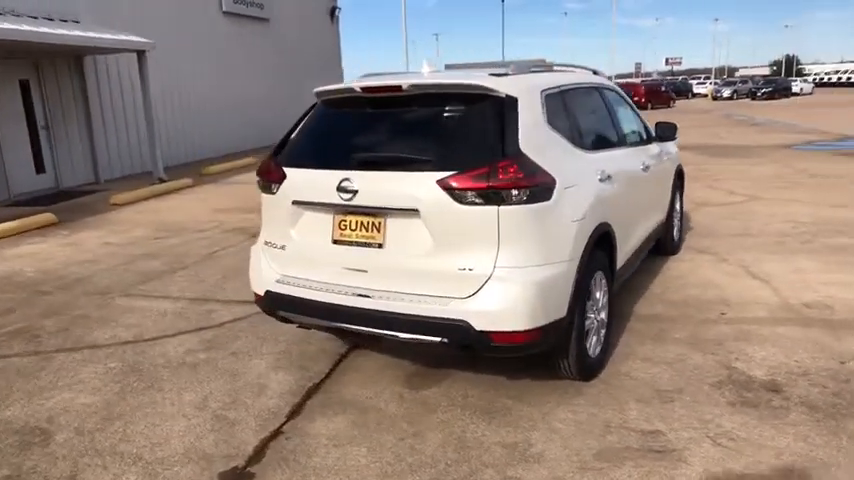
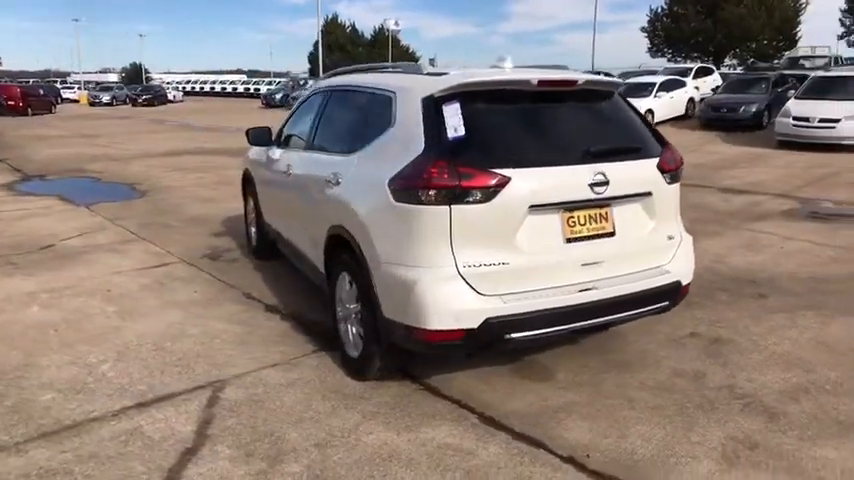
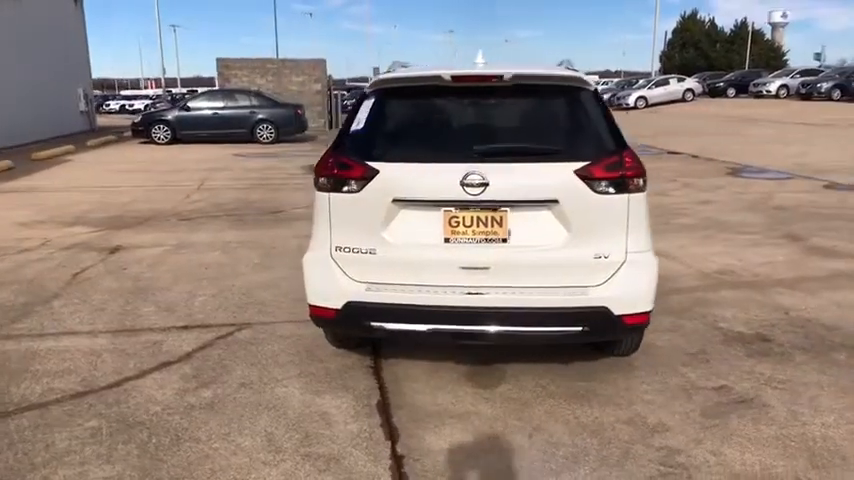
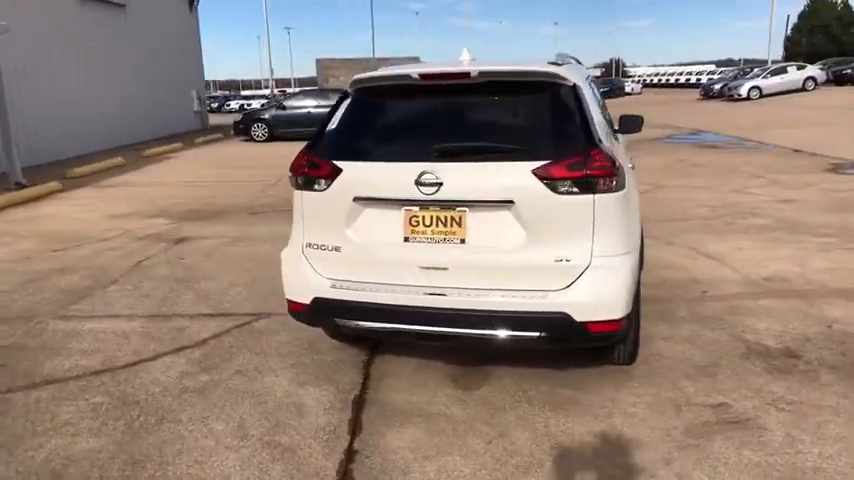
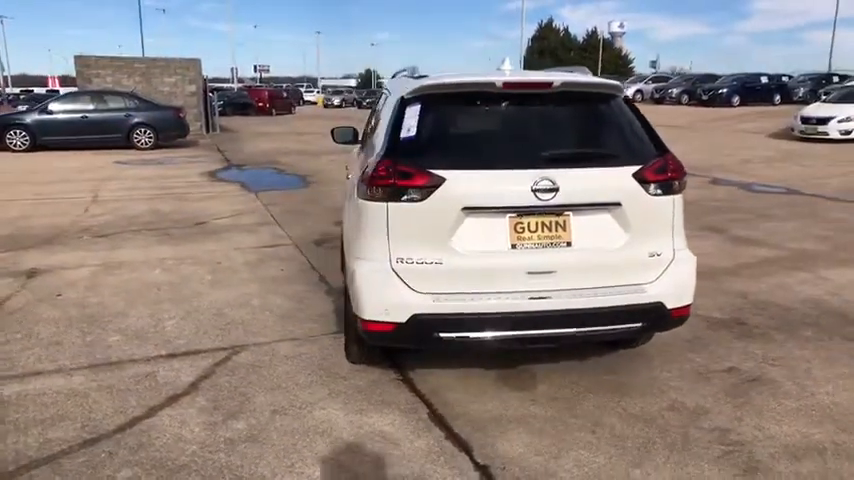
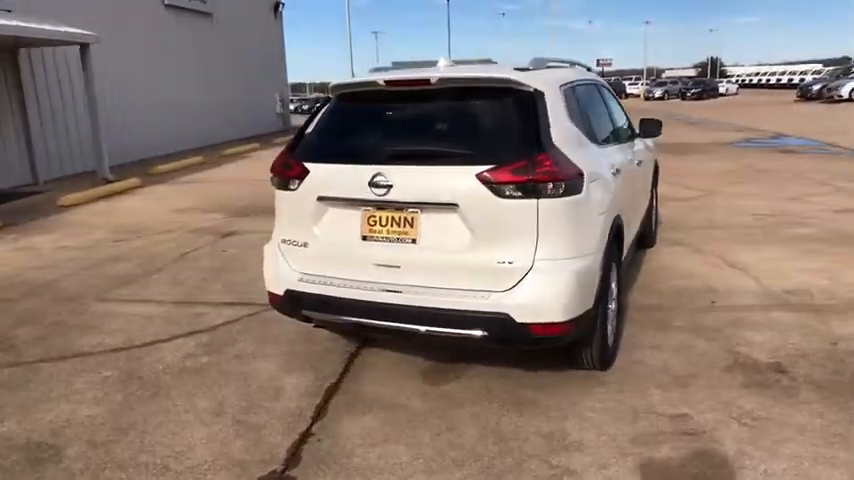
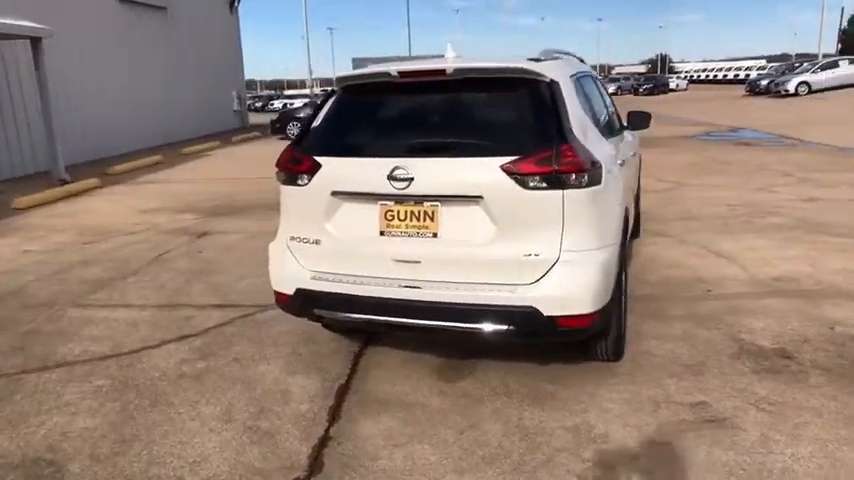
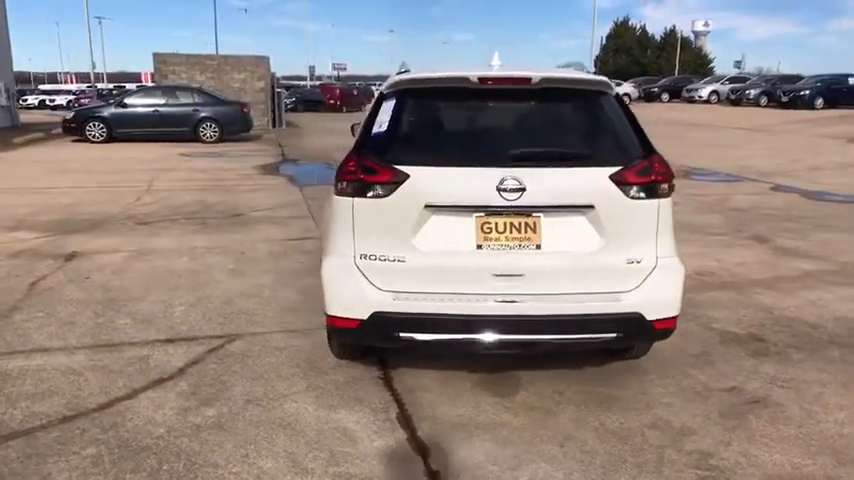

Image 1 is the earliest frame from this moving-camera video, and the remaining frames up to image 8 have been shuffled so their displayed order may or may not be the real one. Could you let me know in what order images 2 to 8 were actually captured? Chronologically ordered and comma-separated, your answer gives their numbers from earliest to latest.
6, 7, 4, 3, 8, 5, 2
